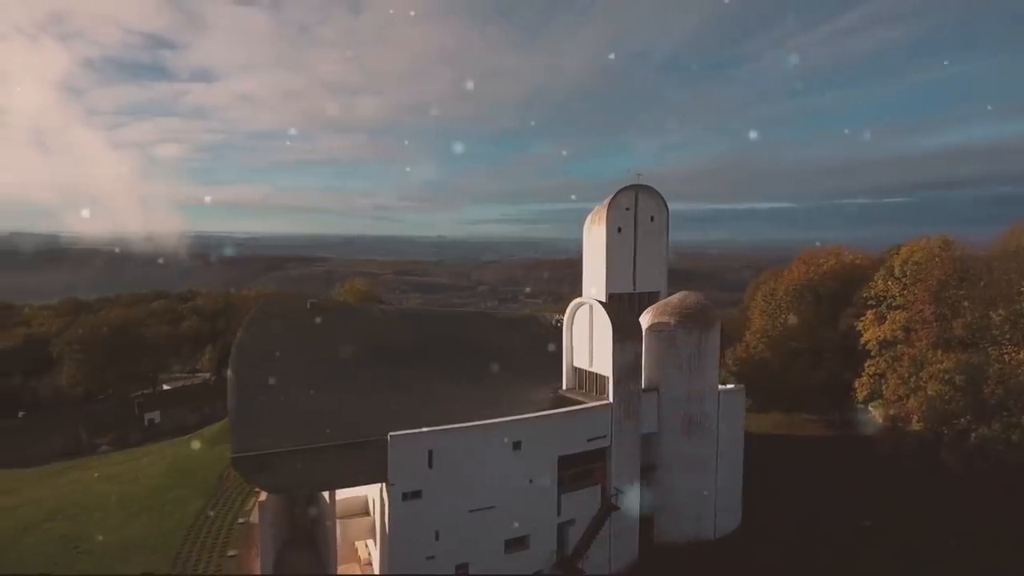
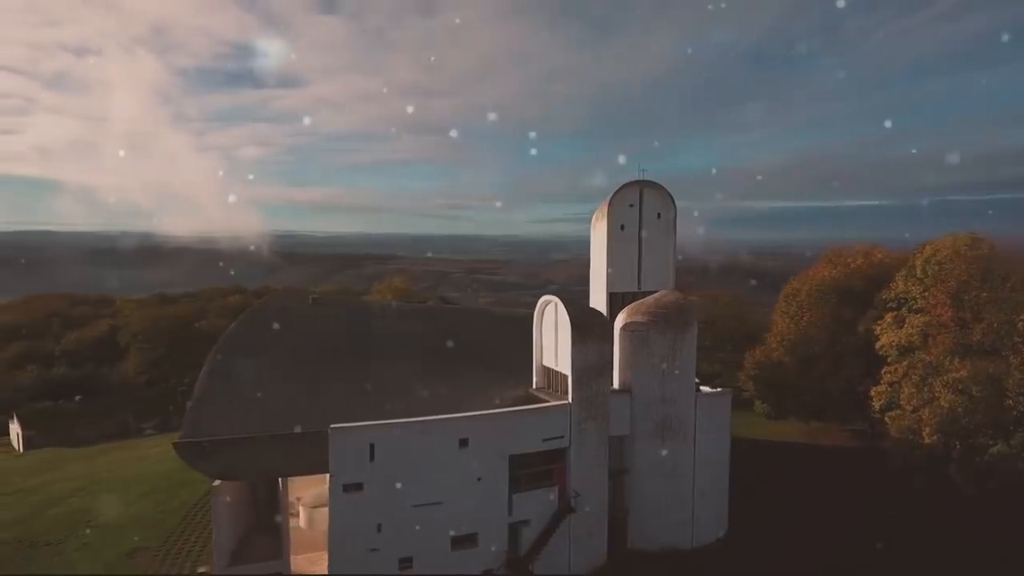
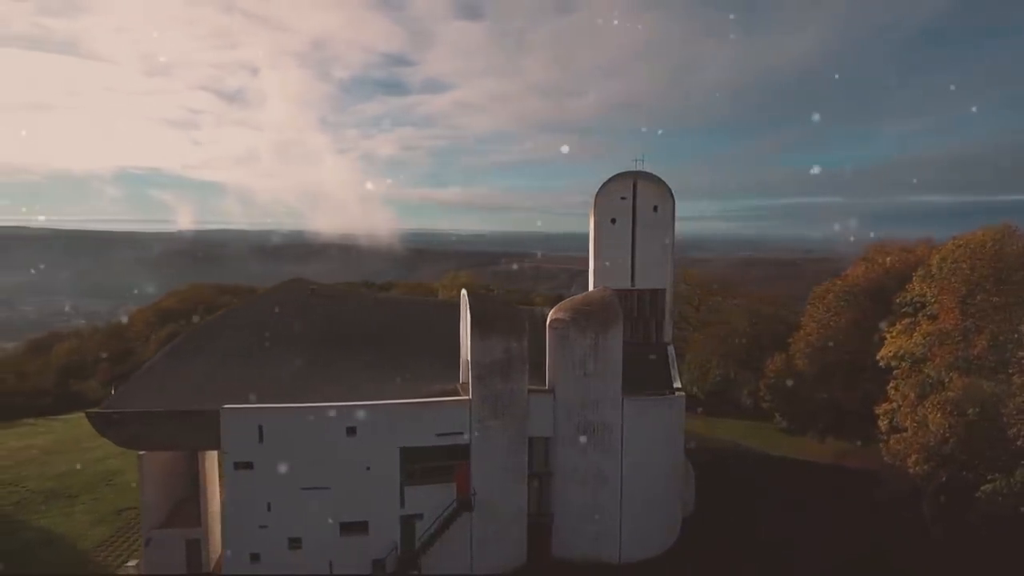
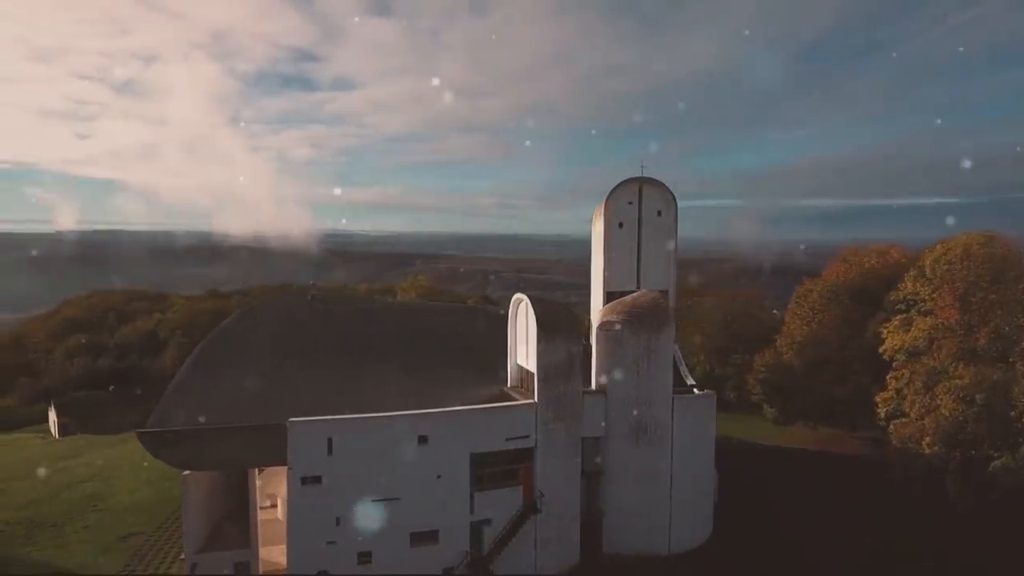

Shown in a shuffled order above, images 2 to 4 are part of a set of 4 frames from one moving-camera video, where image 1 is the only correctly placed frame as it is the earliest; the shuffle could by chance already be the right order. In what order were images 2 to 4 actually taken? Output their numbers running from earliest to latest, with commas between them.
2, 4, 3
